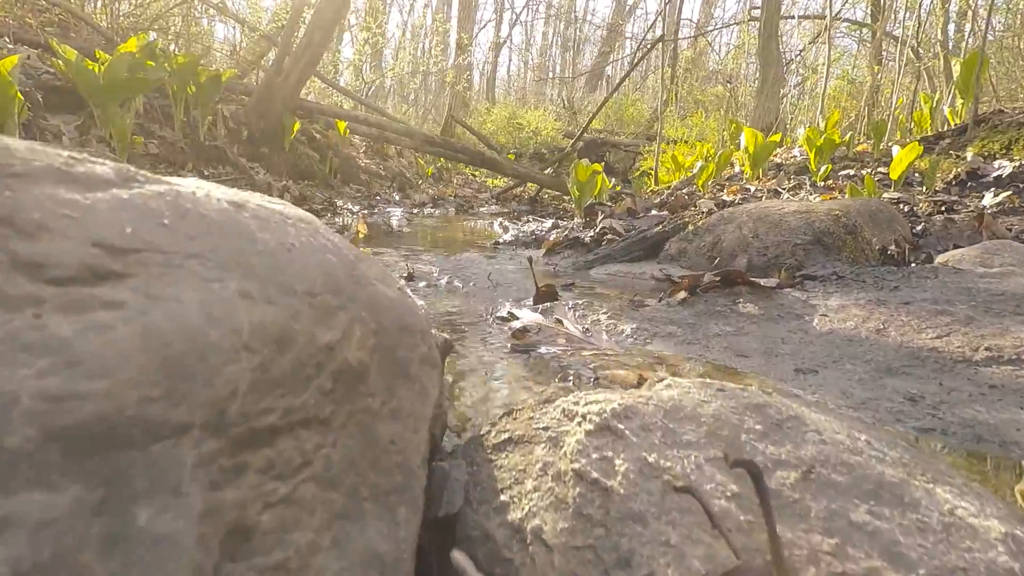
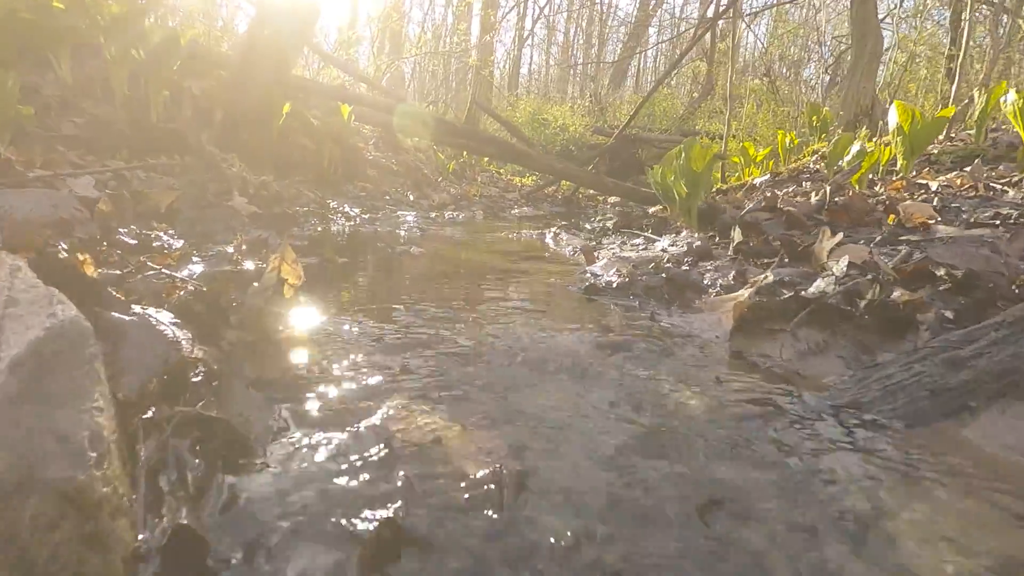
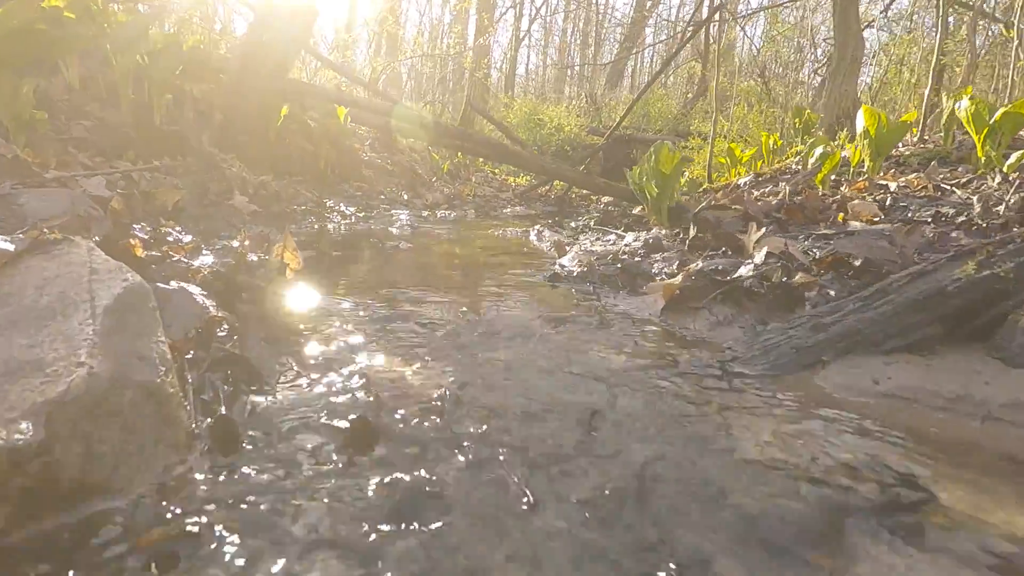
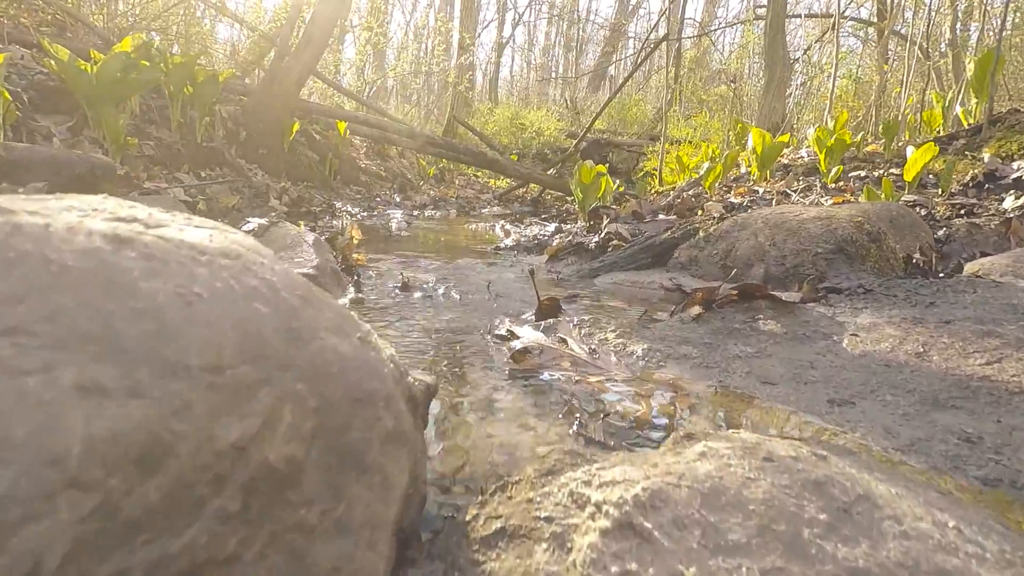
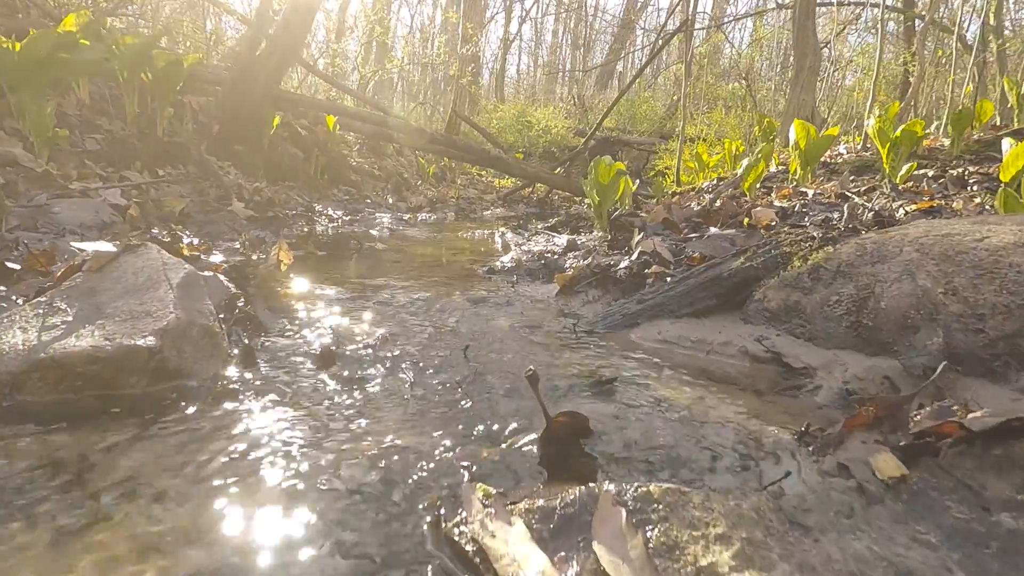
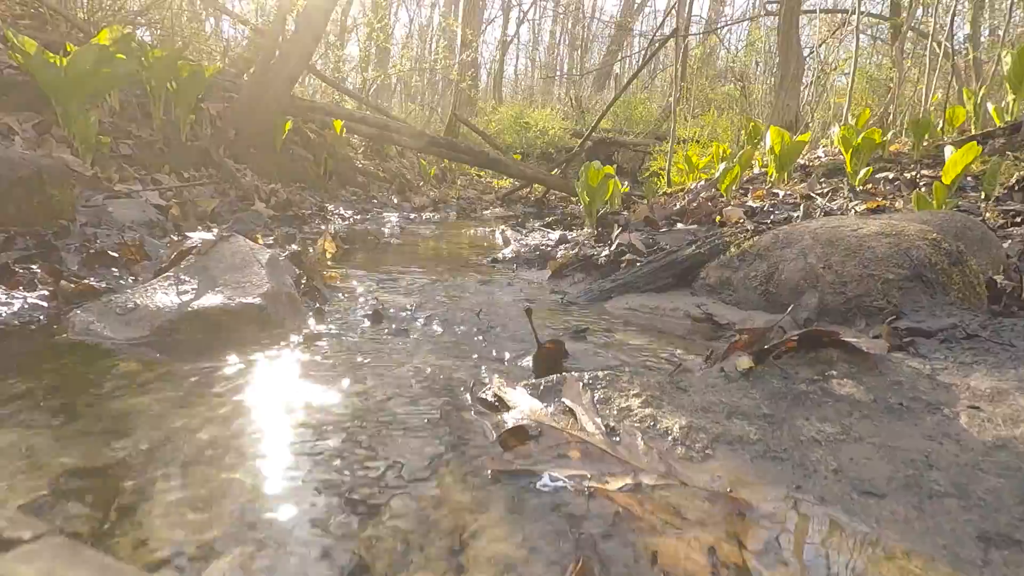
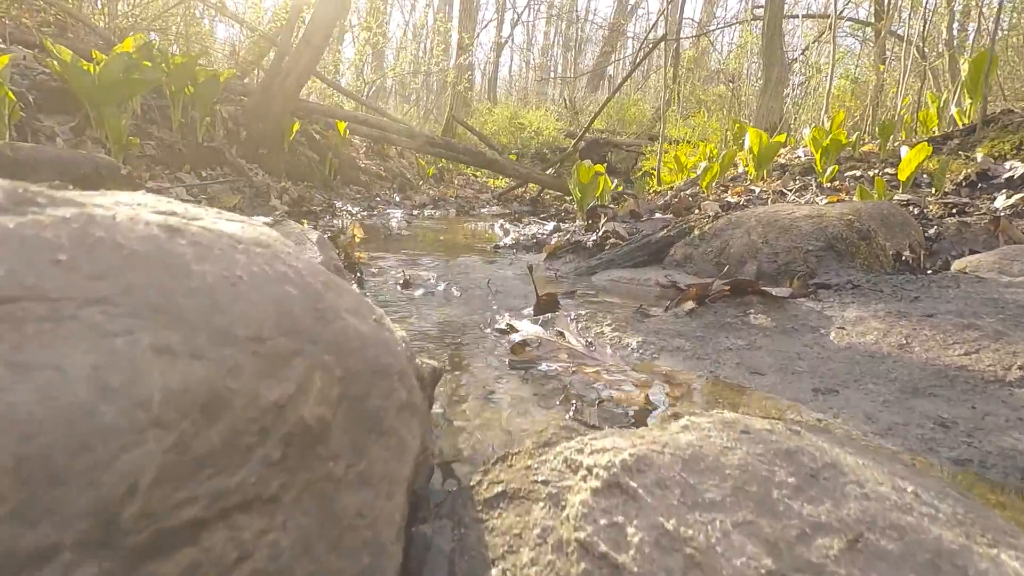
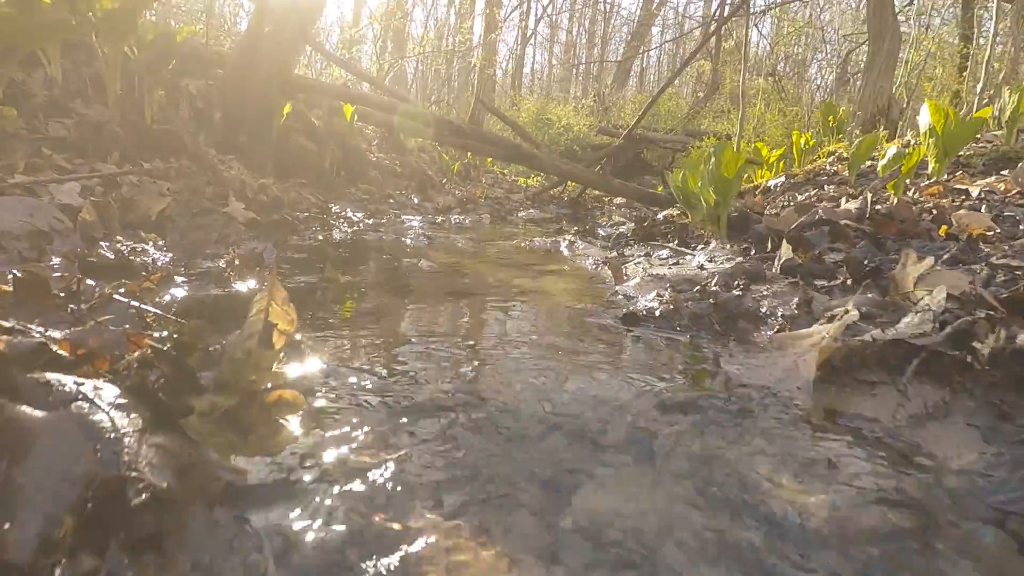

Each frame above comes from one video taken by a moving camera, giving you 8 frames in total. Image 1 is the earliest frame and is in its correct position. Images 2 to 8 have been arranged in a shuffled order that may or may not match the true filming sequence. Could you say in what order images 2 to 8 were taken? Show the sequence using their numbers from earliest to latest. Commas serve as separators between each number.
7, 4, 6, 5, 3, 2, 8
